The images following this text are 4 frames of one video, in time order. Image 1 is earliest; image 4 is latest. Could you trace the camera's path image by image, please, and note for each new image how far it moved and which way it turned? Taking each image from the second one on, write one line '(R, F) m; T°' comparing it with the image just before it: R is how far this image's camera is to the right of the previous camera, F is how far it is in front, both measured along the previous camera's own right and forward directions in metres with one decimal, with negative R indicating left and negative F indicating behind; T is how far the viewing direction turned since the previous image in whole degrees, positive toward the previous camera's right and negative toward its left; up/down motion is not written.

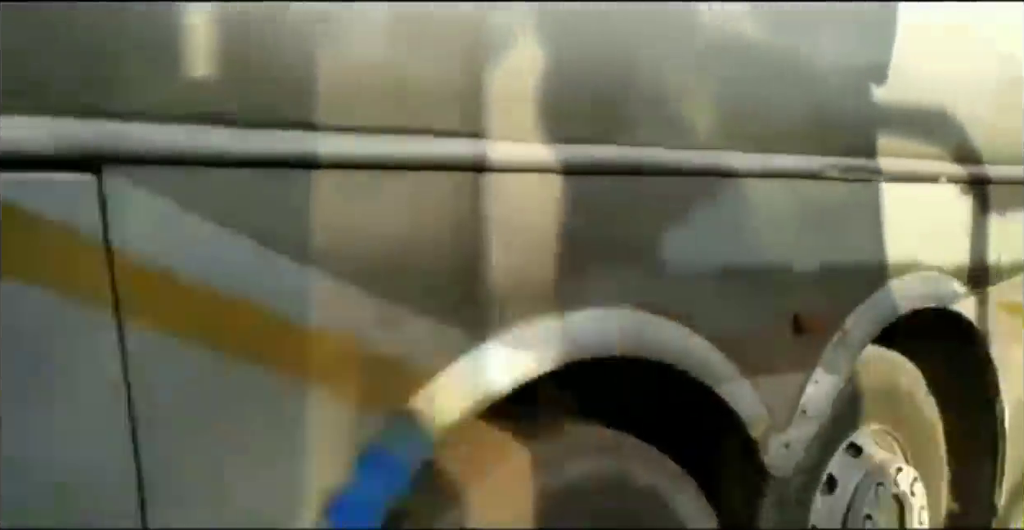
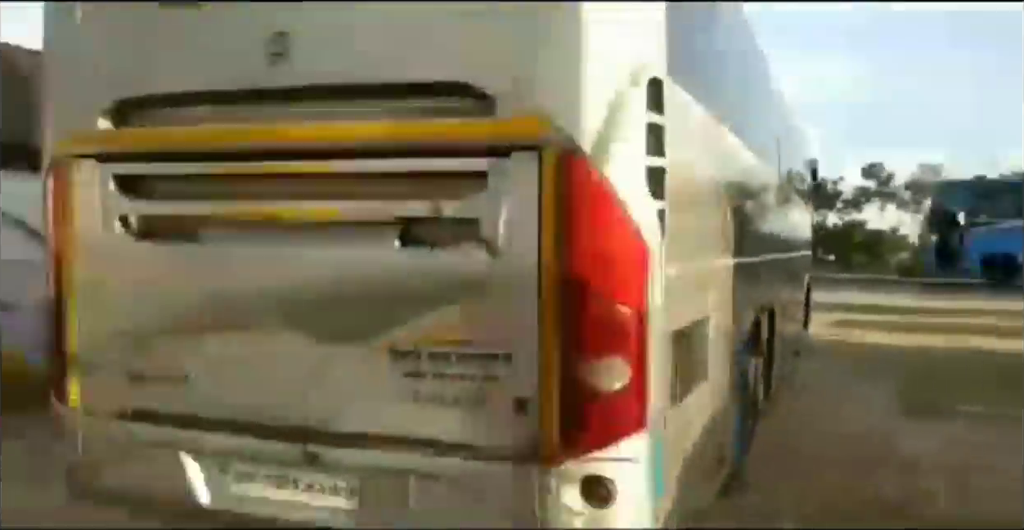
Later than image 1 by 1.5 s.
(-0.6, -0.4) m; +18°
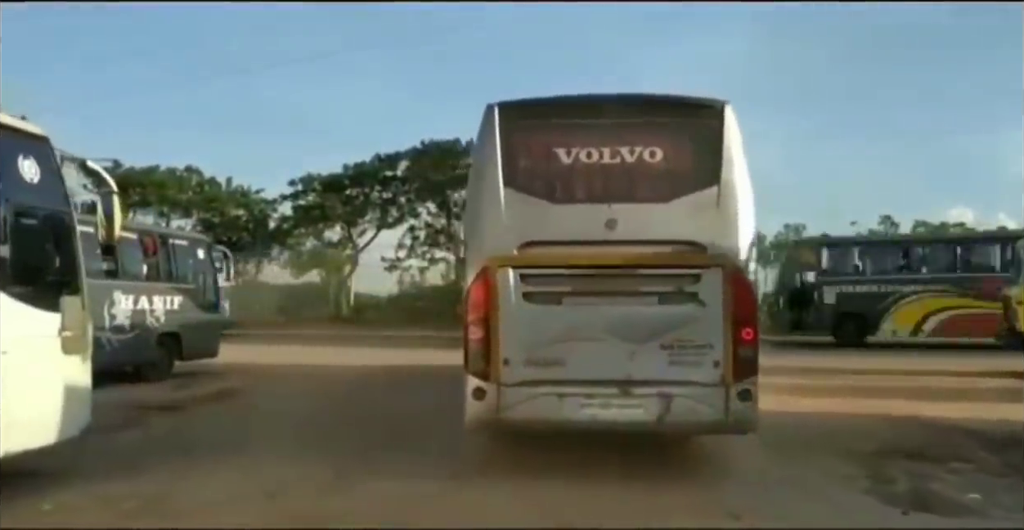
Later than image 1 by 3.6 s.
(-2.2, -4.7) m; +6°
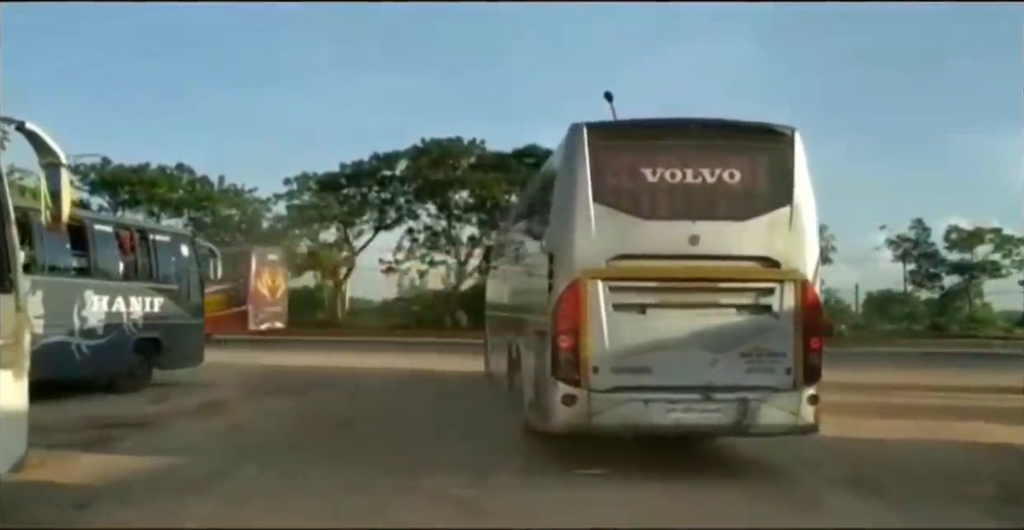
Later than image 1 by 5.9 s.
(-0.6, -0.5) m; 0°
